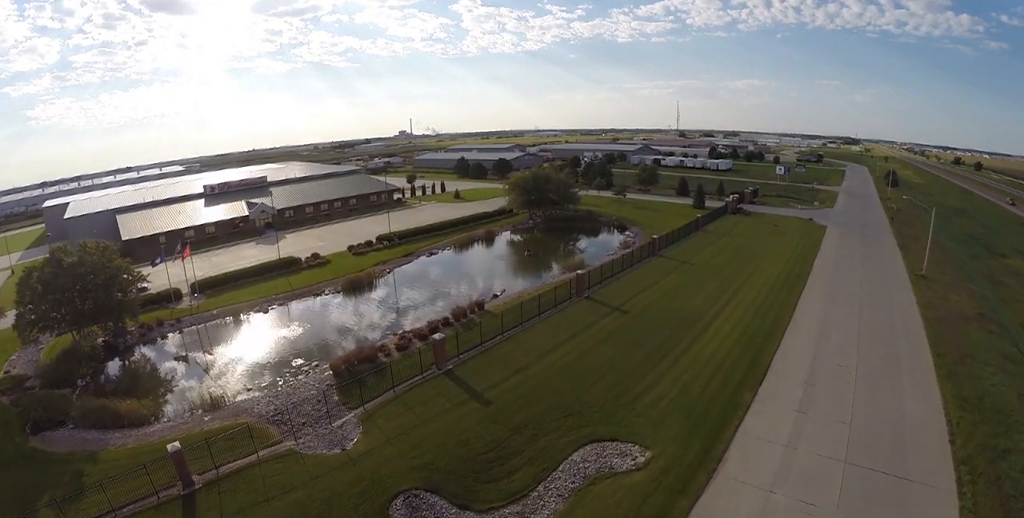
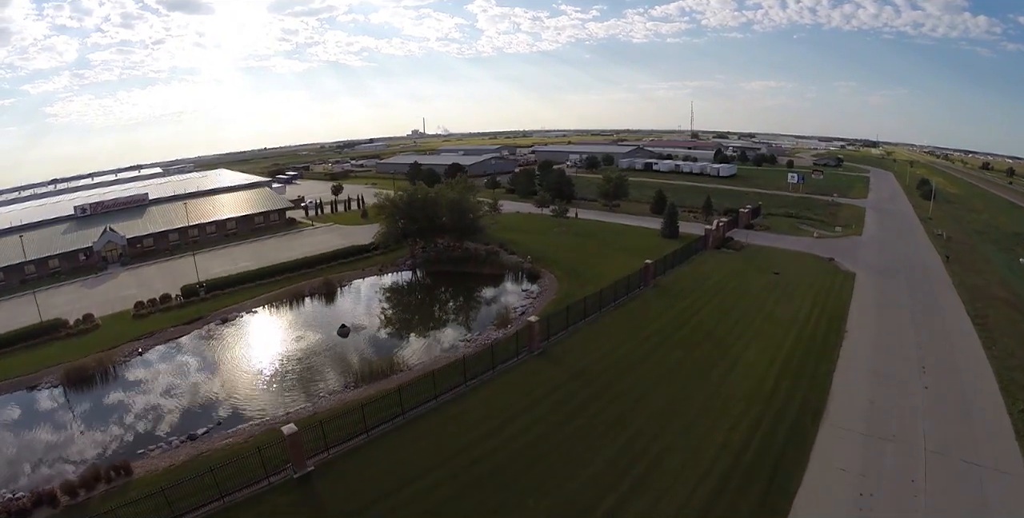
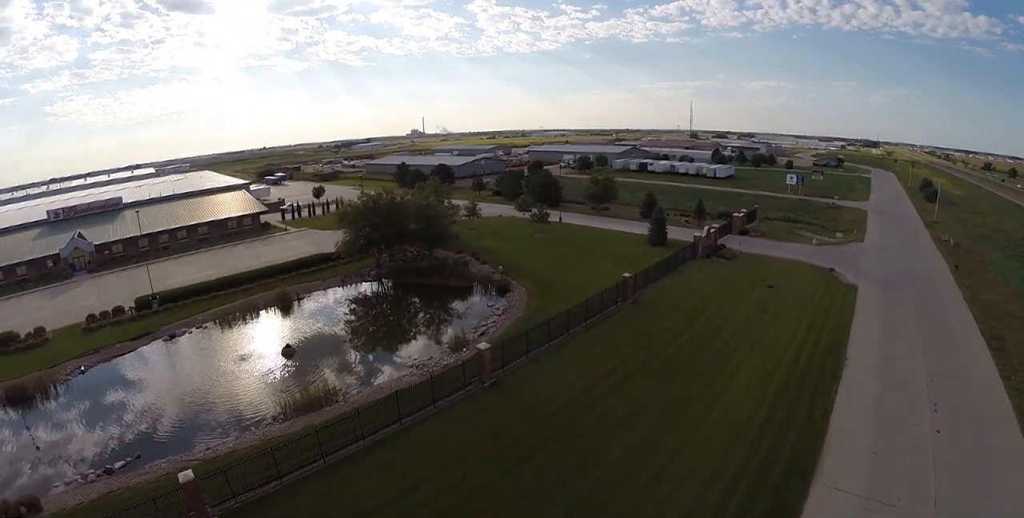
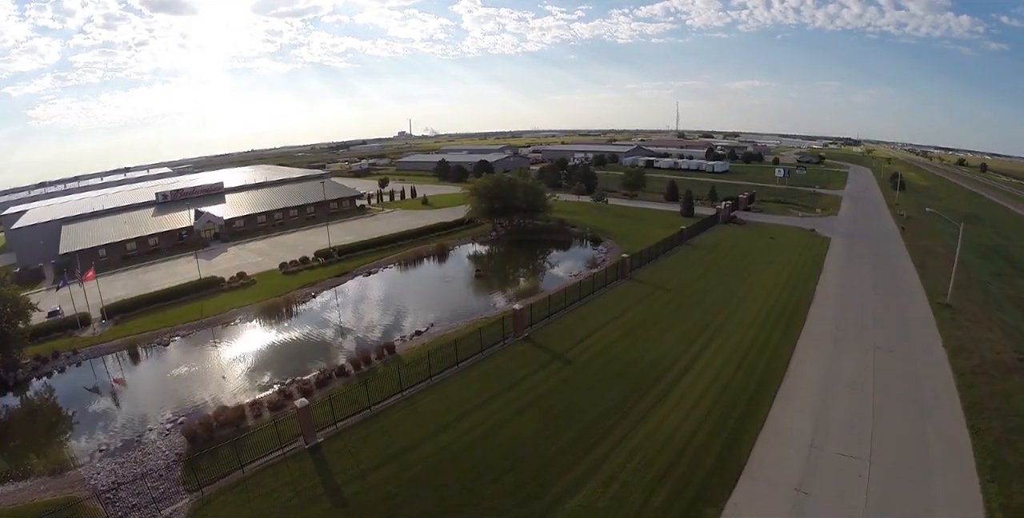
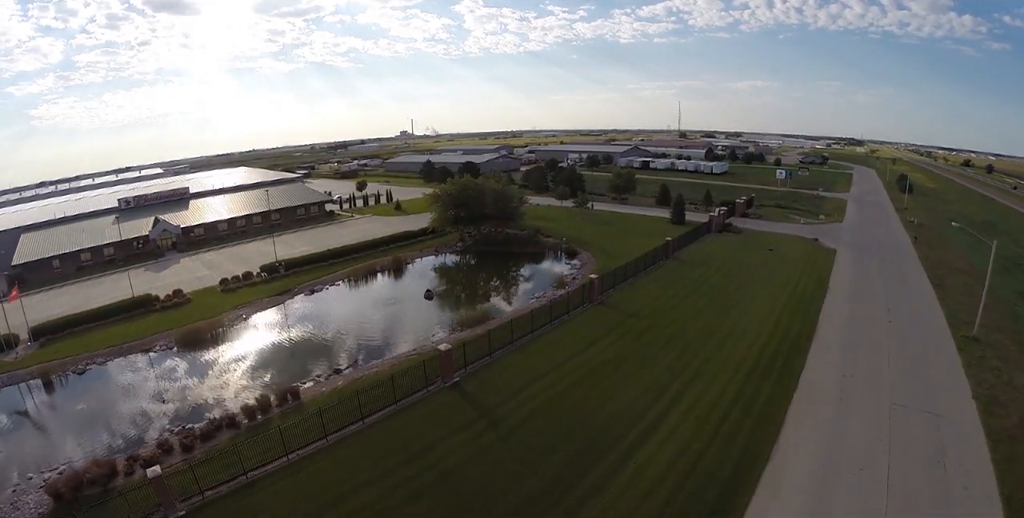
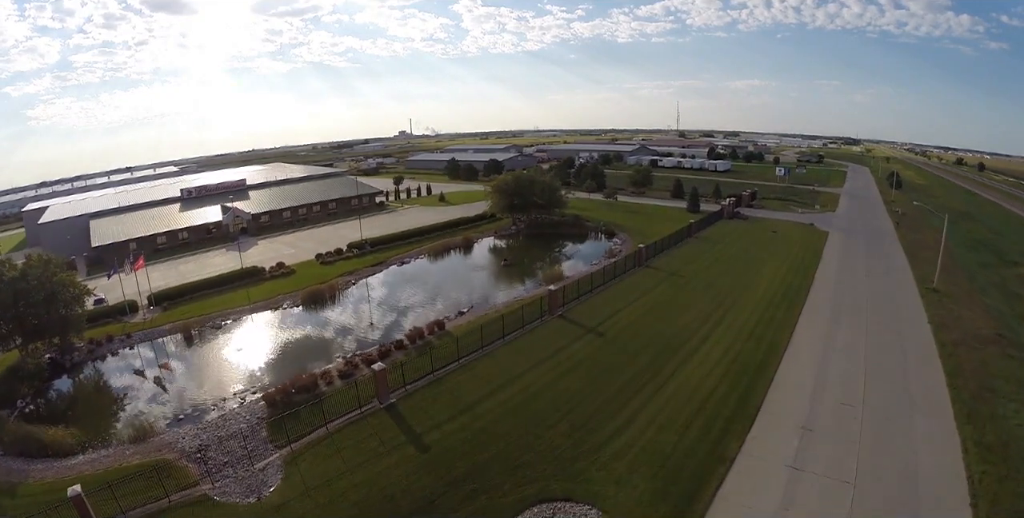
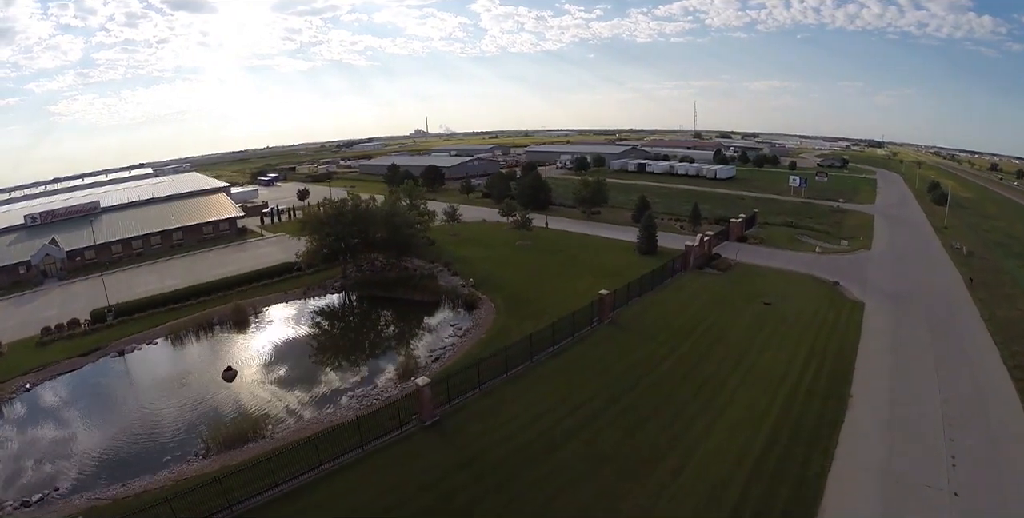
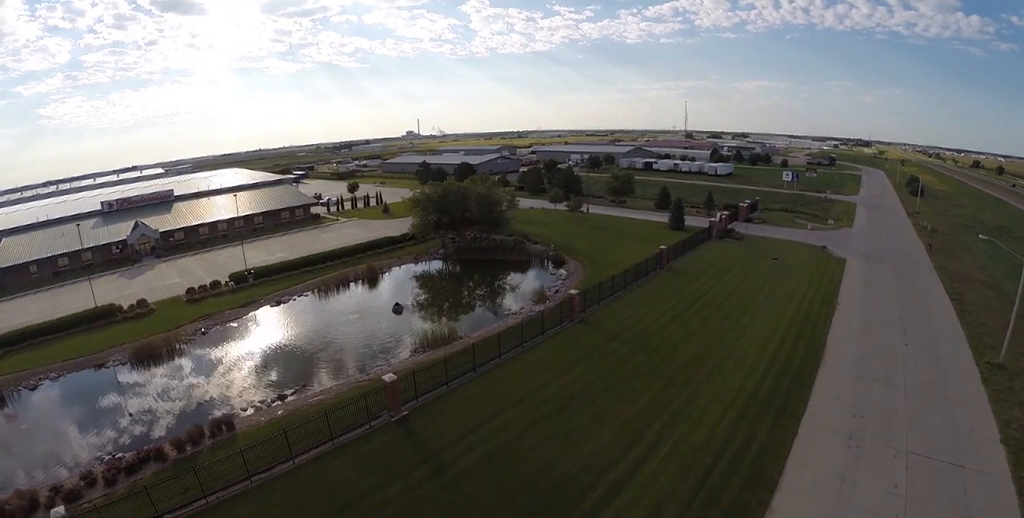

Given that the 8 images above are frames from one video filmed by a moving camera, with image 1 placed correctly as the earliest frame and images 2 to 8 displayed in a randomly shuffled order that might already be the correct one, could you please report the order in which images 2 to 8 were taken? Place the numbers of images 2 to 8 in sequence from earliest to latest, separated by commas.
6, 4, 5, 8, 2, 3, 7
